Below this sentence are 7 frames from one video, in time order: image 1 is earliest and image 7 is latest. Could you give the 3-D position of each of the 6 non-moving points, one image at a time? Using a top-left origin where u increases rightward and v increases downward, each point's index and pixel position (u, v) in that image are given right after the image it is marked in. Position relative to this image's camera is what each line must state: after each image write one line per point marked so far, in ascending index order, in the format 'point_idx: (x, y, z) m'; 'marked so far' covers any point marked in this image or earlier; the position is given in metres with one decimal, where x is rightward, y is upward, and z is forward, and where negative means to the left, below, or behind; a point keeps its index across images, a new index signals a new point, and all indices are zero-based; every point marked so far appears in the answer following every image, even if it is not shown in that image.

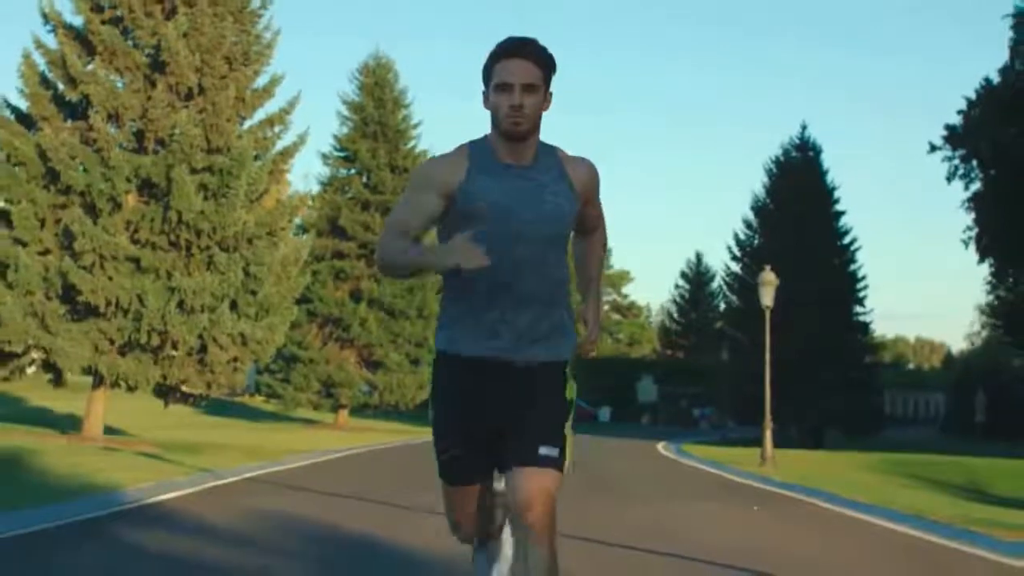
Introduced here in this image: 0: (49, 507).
0: (-5.0, -2.4, +15.7) m
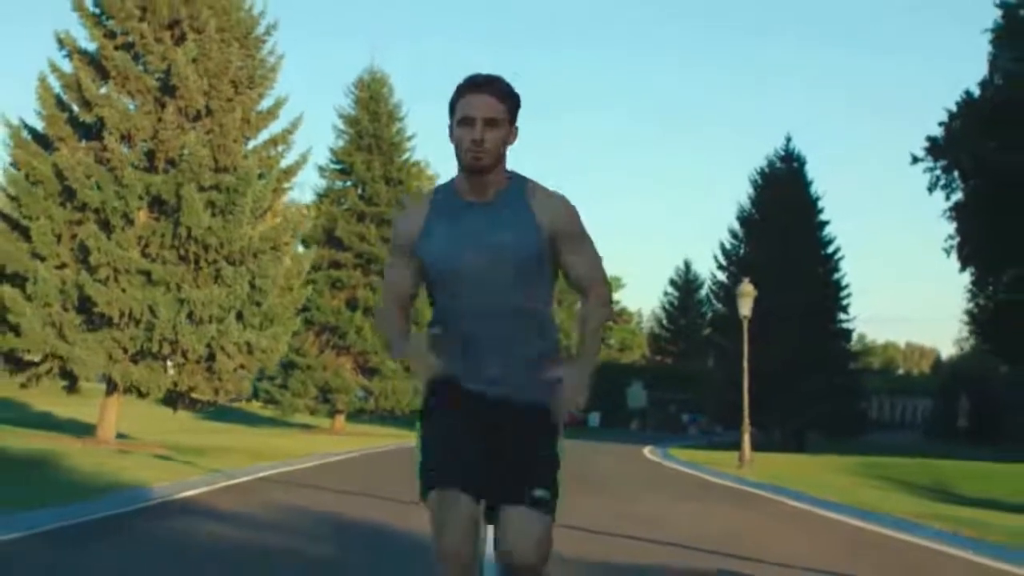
0: (-5.1, -2.6, +17.3) m
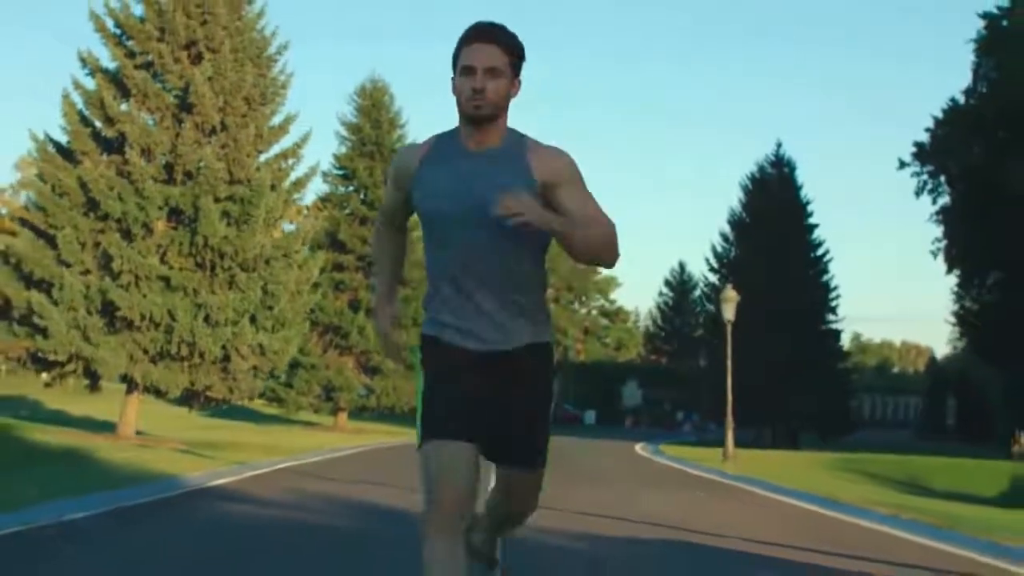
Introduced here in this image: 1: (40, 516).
0: (-5.1, -2.7, +19.2) m
1: (-5.3, -2.6, +16.4) m
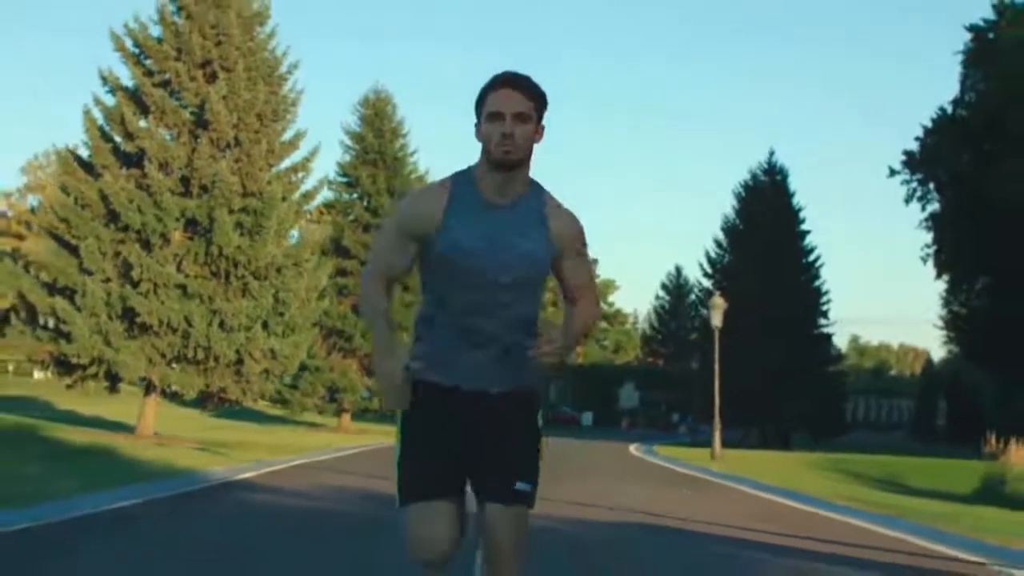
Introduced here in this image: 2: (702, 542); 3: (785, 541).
0: (-5.2, -2.8, +21.0) m
1: (-5.4, -2.7, +18.1) m
2: (+2.1, -2.7, +15.9) m
3: (+3.1, -2.9, +16.7) m
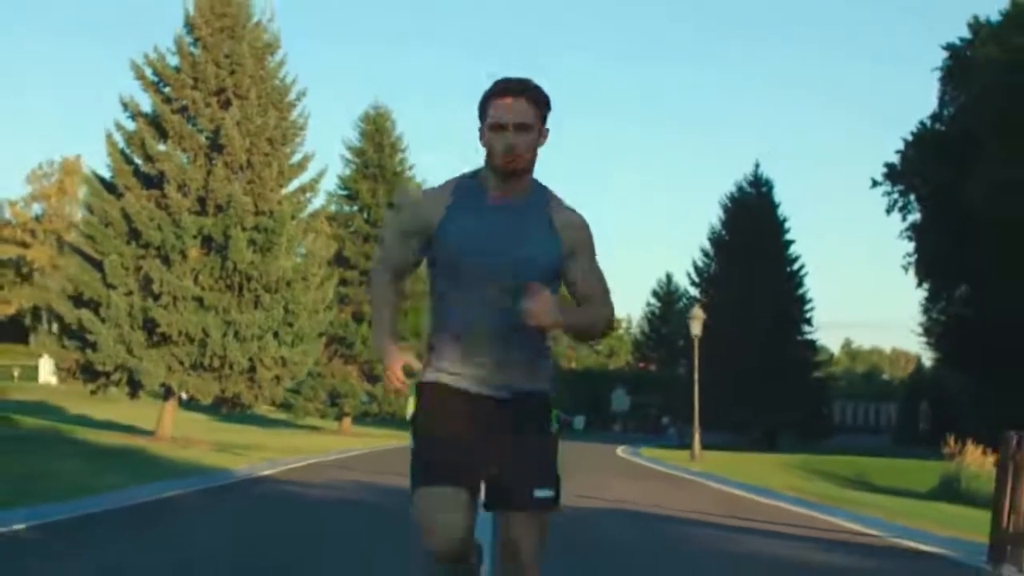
0: (-5.3, -3.1, +23.5) m
1: (-5.5, -3.0, +20.7) m
2: (+2.0, -3.0, +18.5) m
3: (+3.0, -3.1, +19.3) m
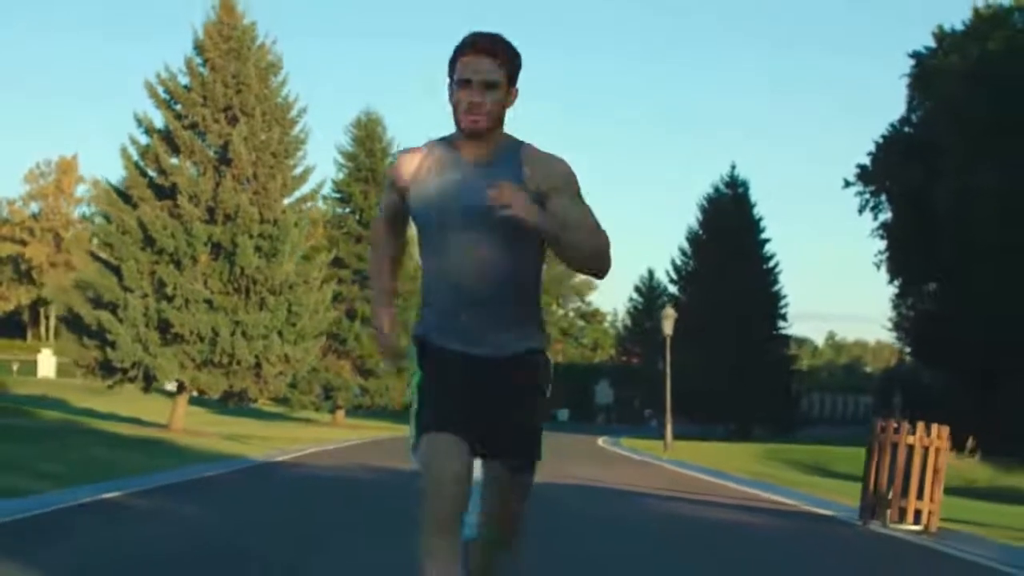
0: (-5.6, -3.3, +26.6) m
1: (-5.7, -3.2, +23.7) m
2: (+1.8, -3.2, +21.6) m
3: (+2.8, -3.3, +22.4) m
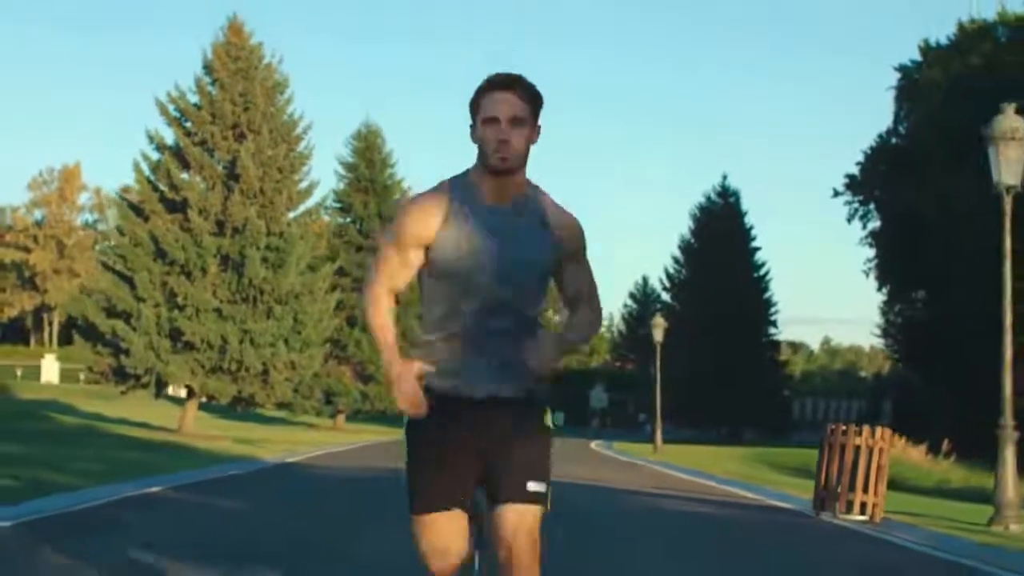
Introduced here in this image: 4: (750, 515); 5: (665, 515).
0: (-5.6, -3.5, +28.3) m
1: (-5.8, -3.4, +25.5) m
2: (+1.7, -3.4, +23.4) m
3: (+2.7, -3.5, +24.2) m
4: (+3.1, -3.1, +19.9) m
5: (+2.0, -3.1, +20.1) m
